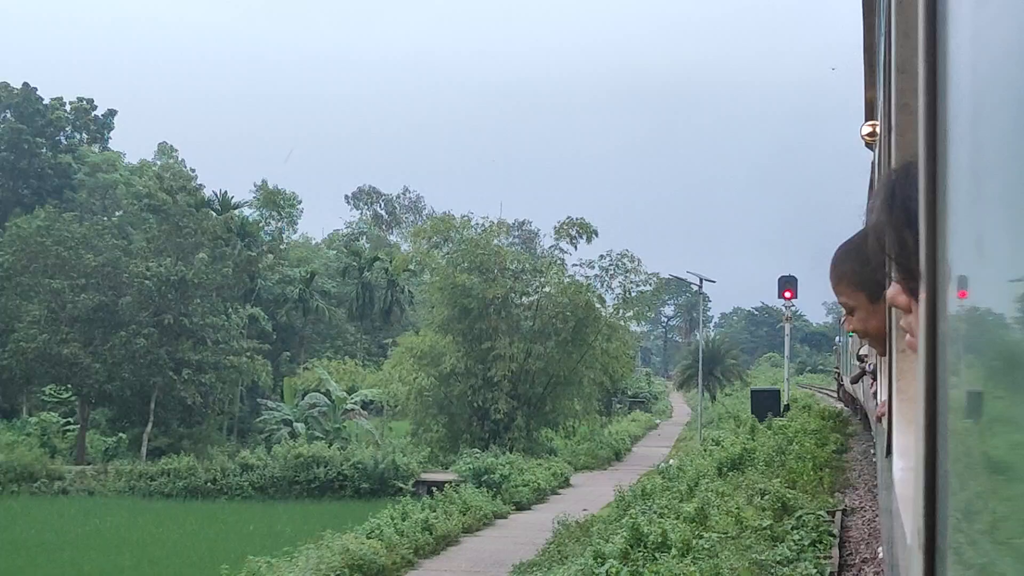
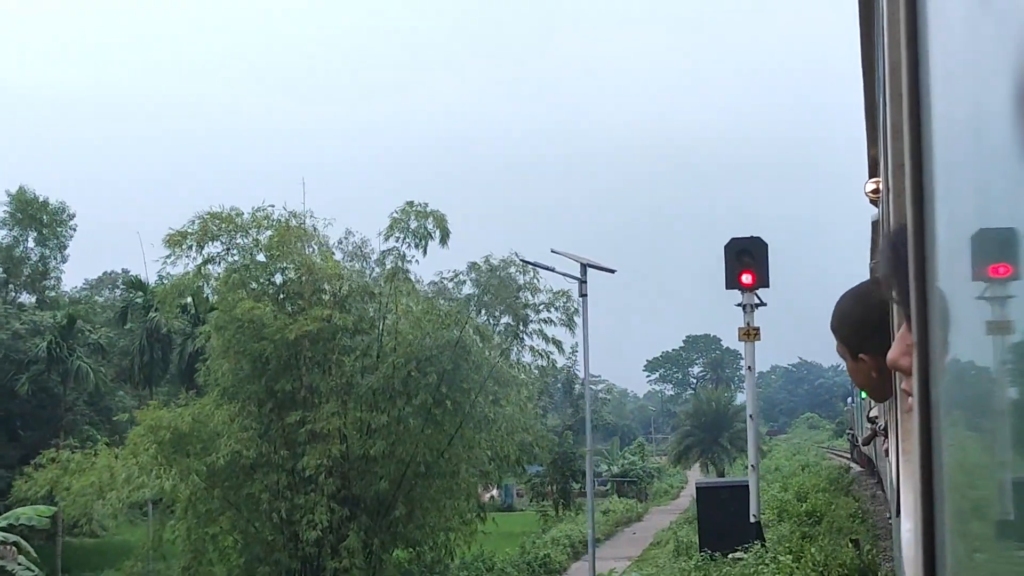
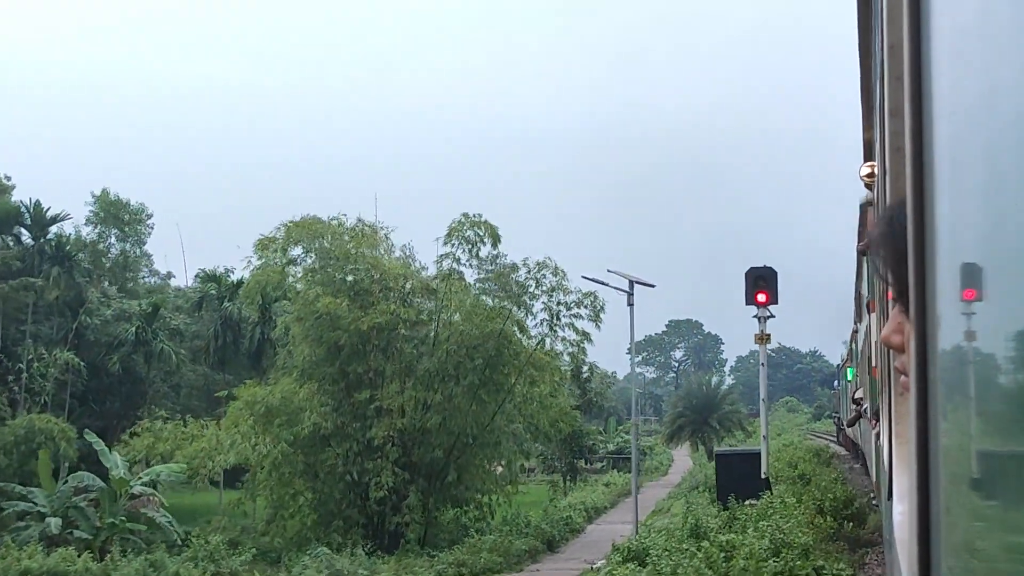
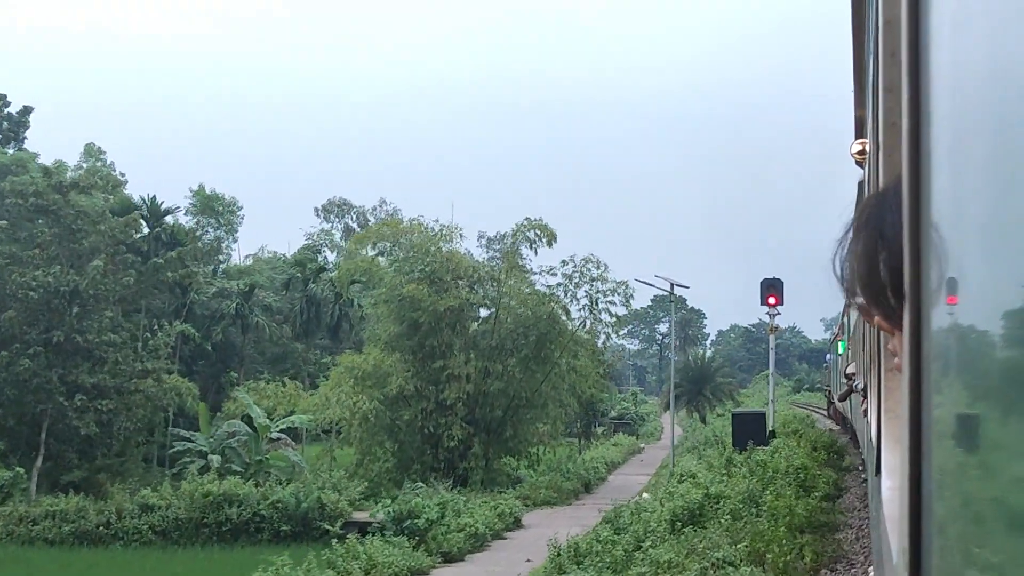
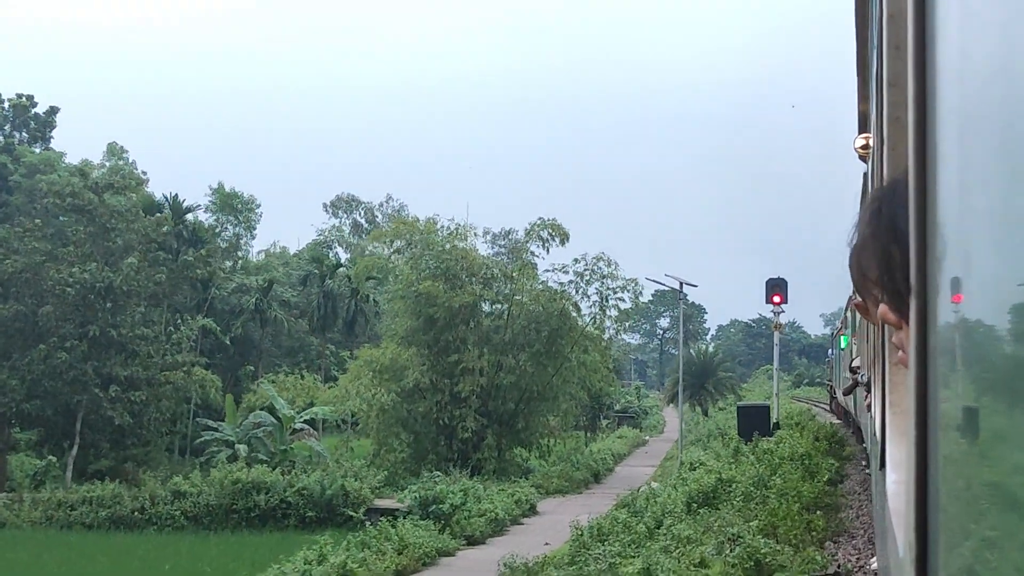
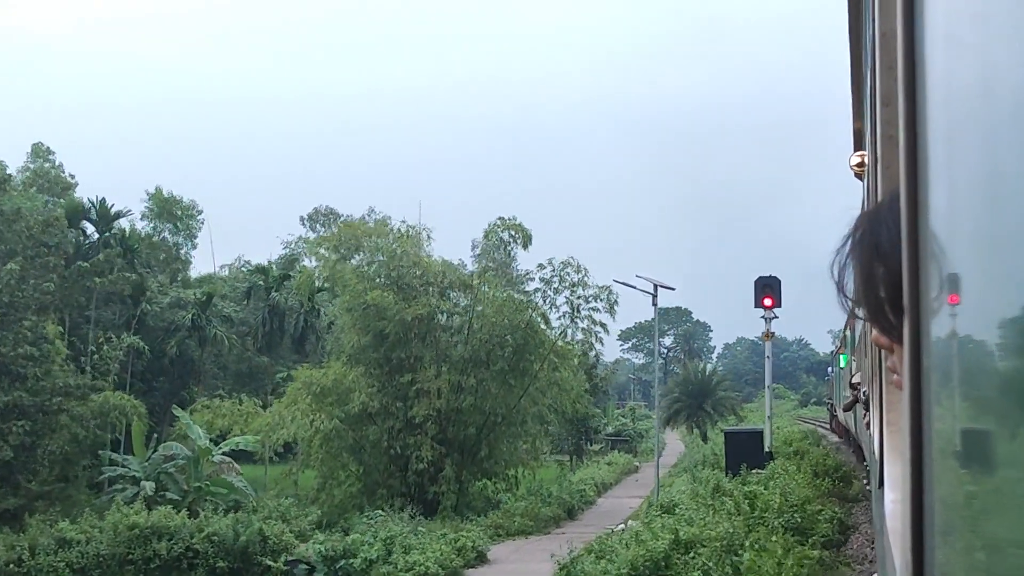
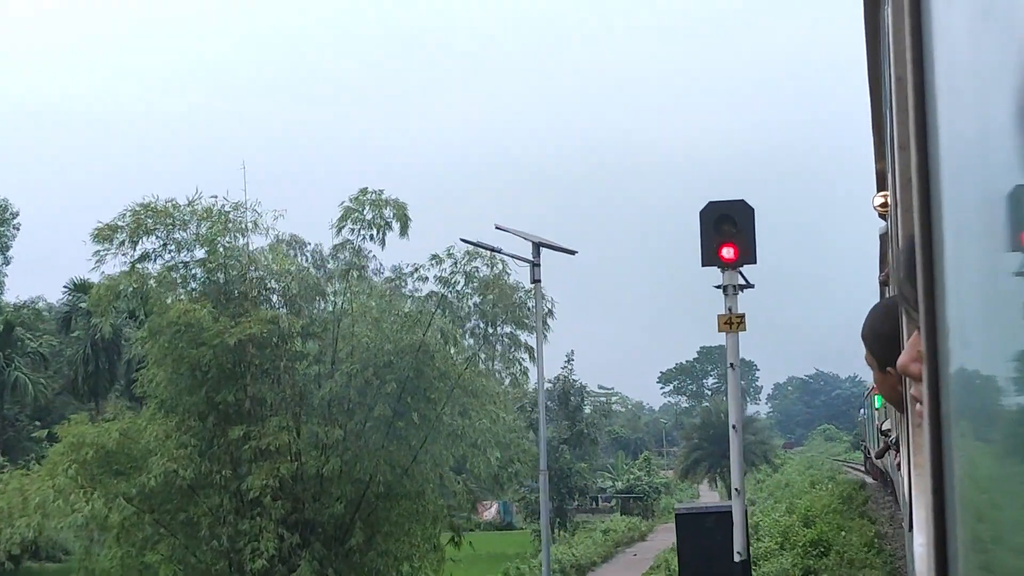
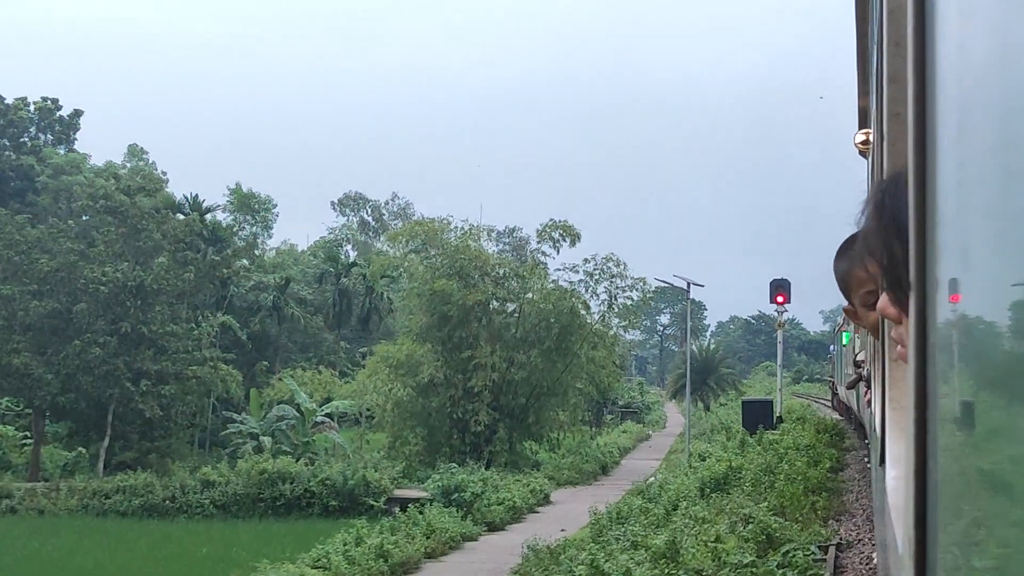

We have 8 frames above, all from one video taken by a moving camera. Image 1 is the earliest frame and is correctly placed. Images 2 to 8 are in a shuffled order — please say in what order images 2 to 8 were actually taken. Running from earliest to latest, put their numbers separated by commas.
8, 5, 4, 6, 3, 2, 7
